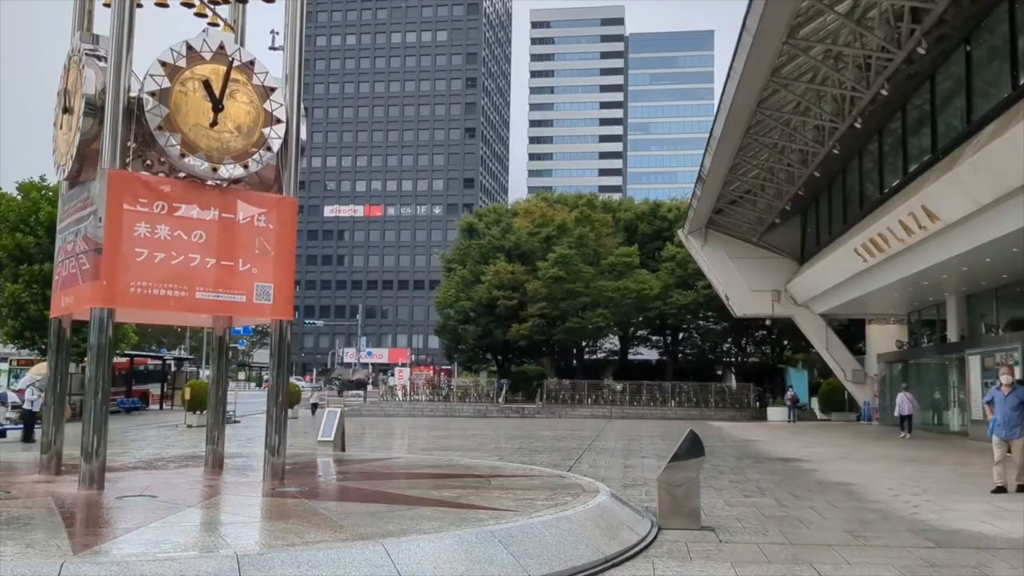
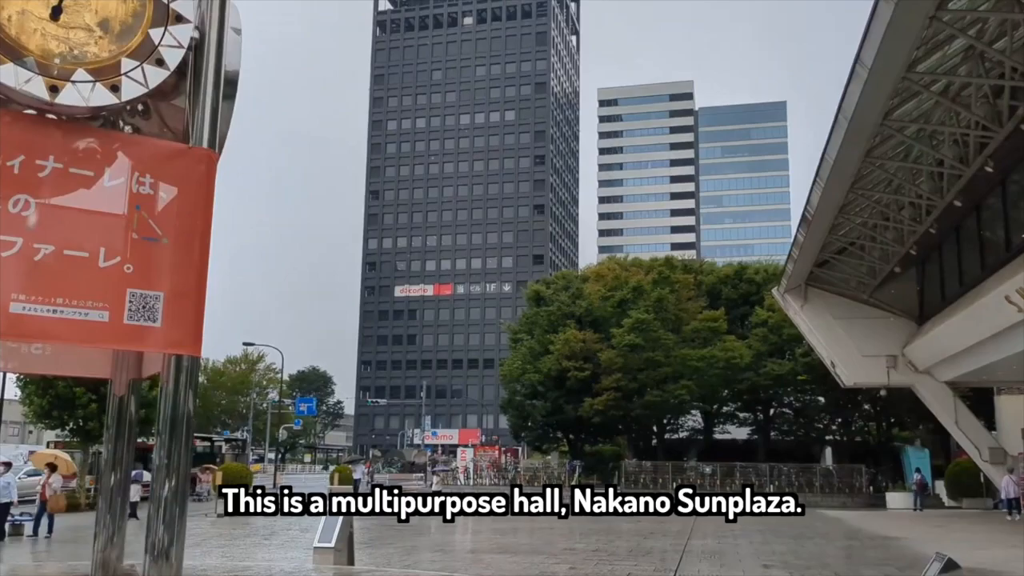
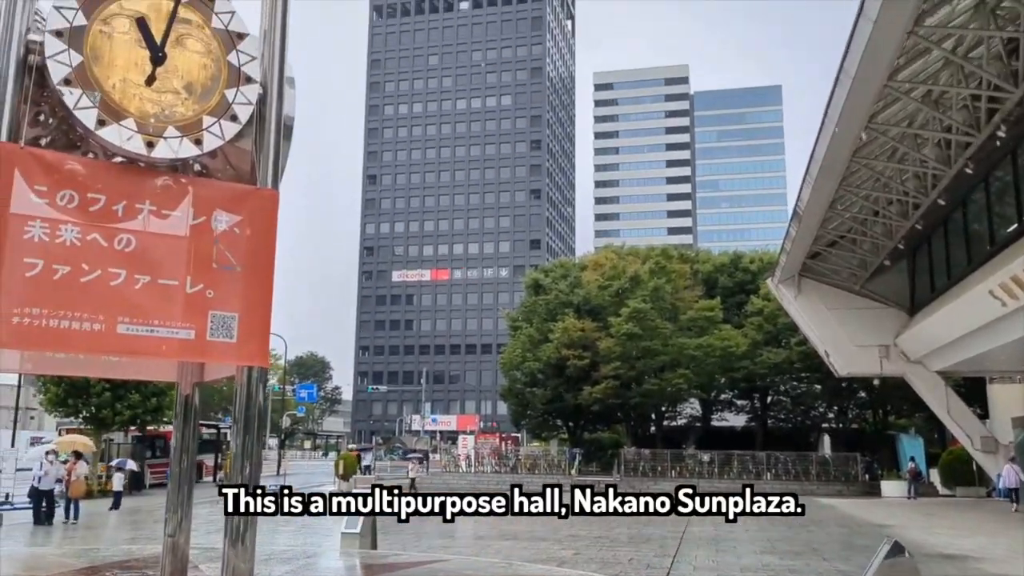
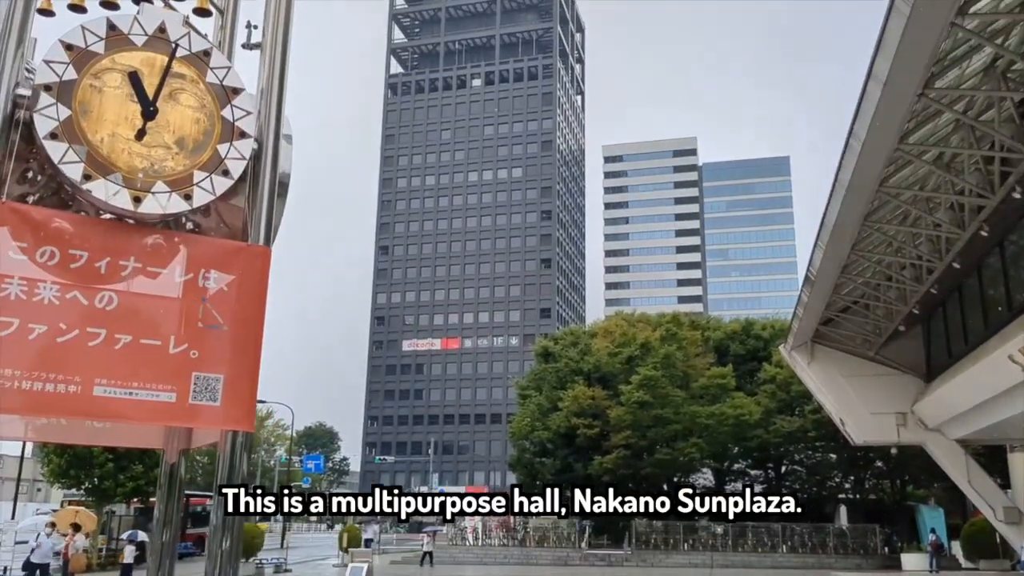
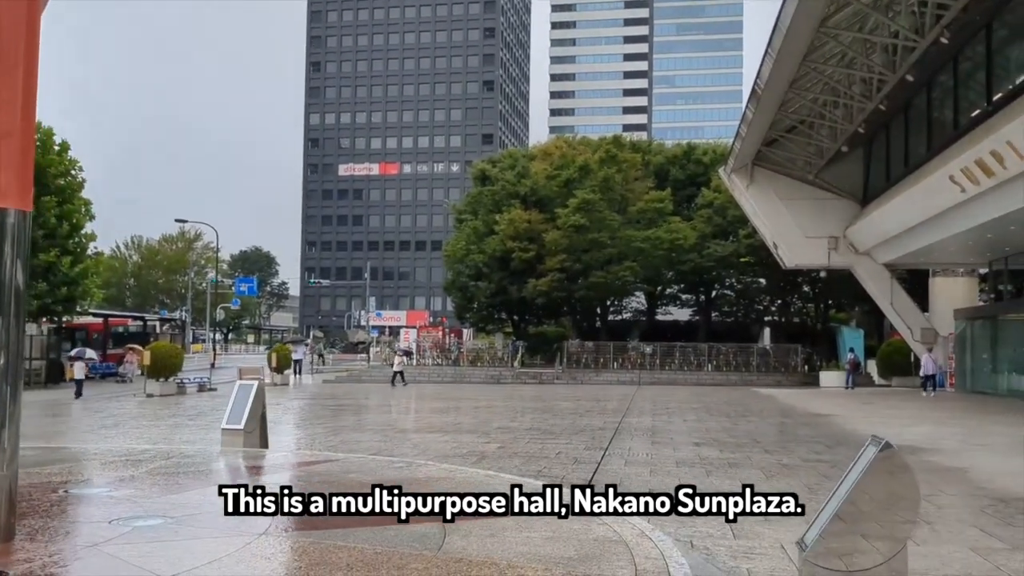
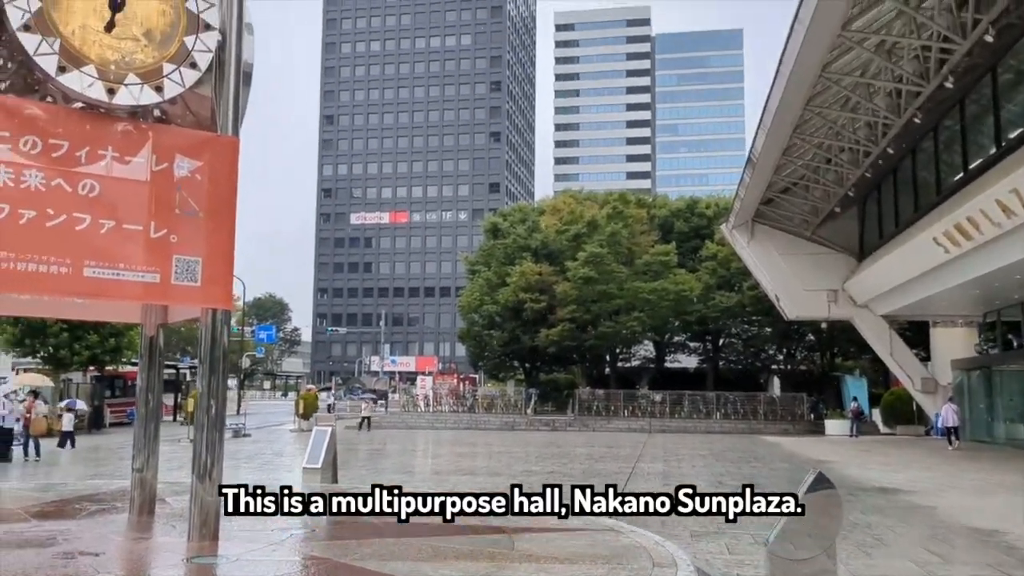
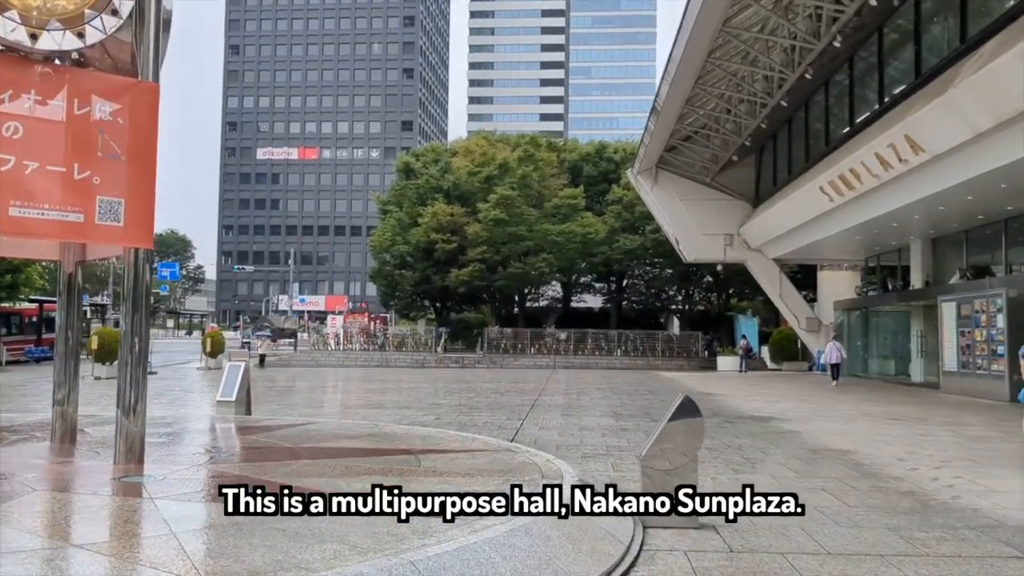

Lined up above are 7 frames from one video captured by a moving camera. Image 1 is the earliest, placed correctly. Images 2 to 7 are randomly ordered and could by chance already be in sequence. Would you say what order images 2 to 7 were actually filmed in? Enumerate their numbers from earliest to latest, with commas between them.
7, 6, 3, 4, 2, 5
